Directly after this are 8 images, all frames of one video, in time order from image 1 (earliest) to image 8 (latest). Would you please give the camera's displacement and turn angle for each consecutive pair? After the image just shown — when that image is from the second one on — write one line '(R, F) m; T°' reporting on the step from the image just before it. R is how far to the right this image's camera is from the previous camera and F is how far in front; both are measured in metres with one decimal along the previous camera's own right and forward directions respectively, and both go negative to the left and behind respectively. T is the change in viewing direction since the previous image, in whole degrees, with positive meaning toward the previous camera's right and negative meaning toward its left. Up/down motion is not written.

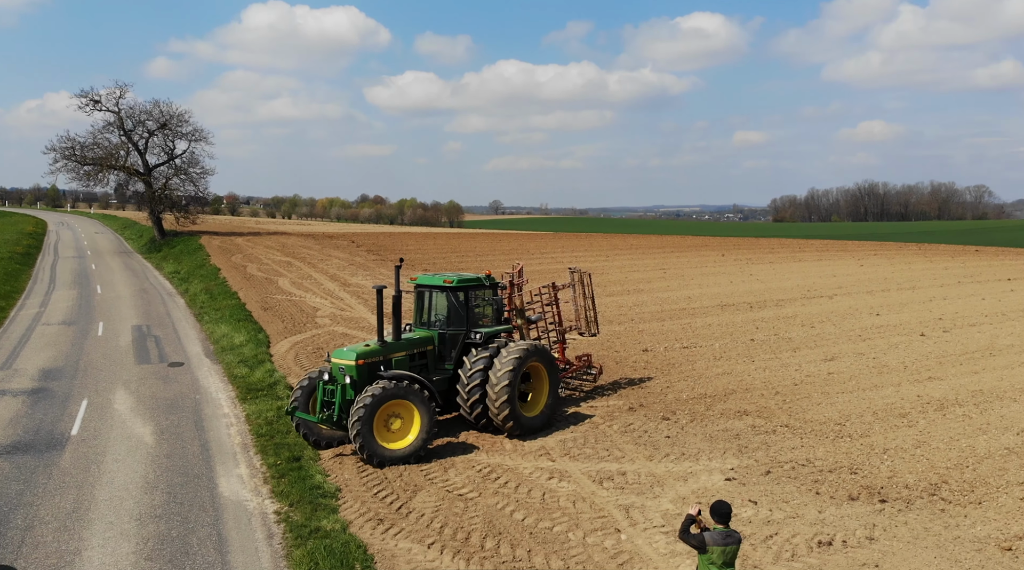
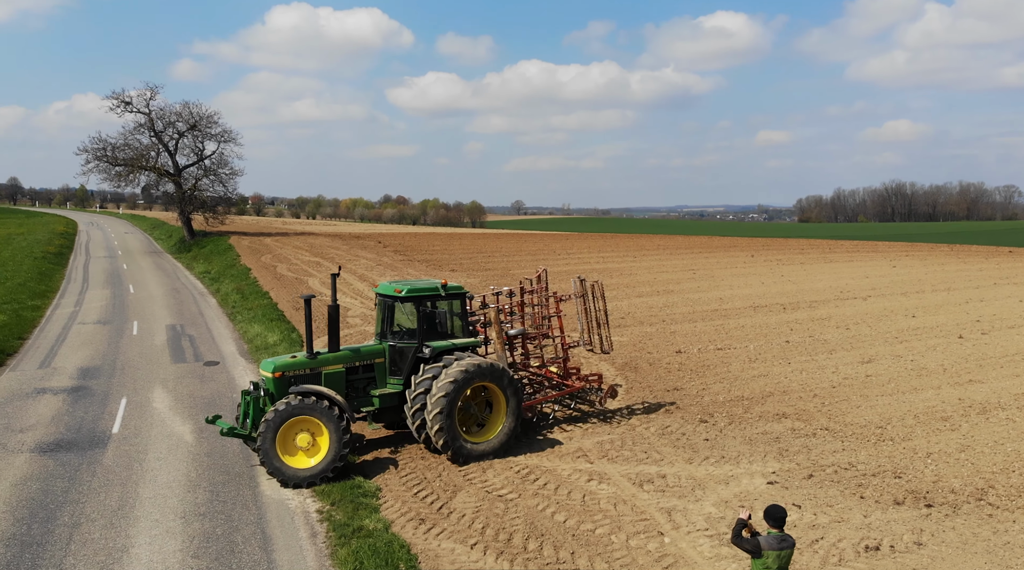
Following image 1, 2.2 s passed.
(-0.2, 0.0) m; -2°
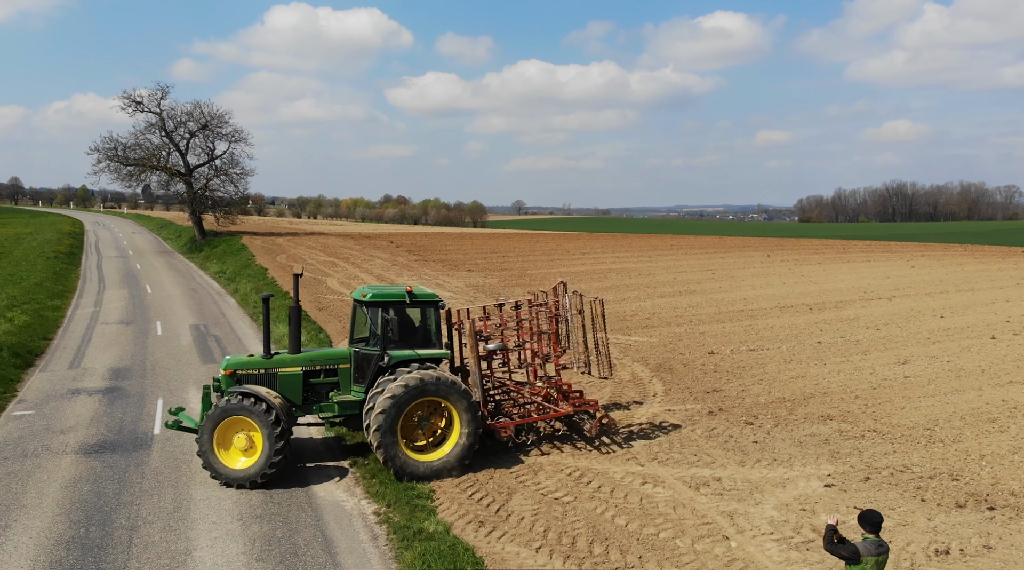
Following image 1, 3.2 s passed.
(-0.7, +0.1) m; 0°
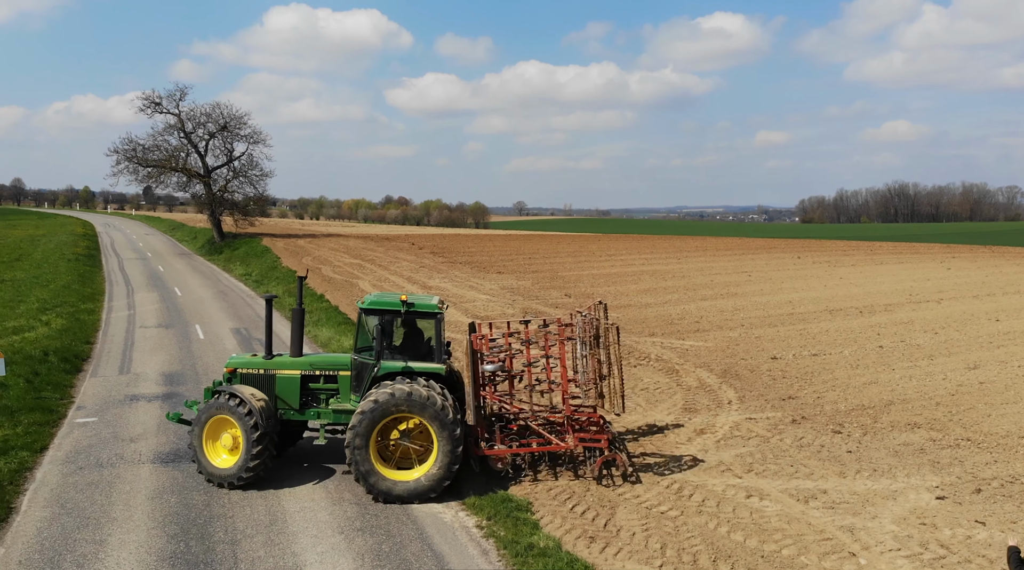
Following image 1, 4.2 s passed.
(-1.2, +0.3) m; 0°
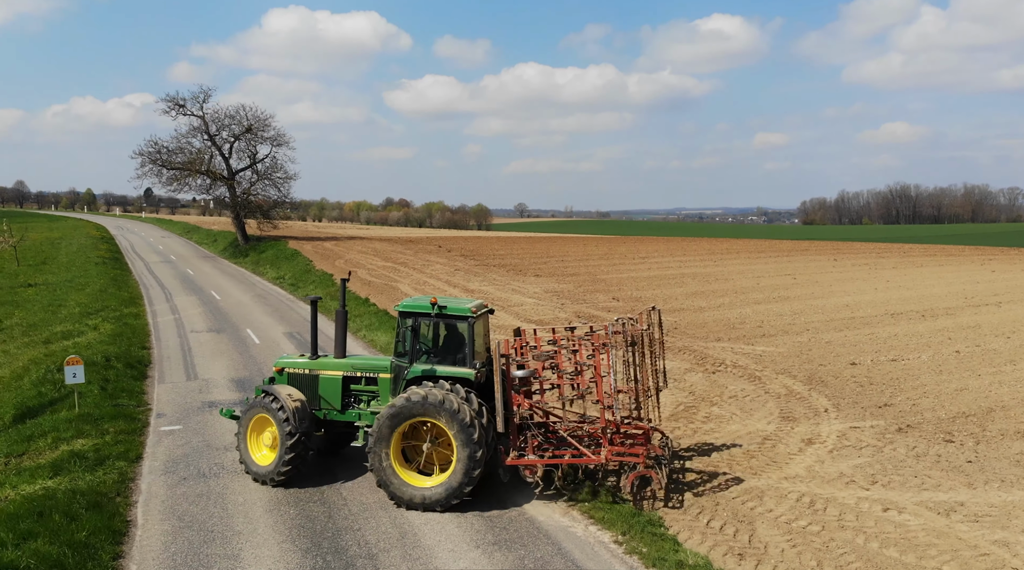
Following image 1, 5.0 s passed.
(-1.5, +0.3) m; 0°
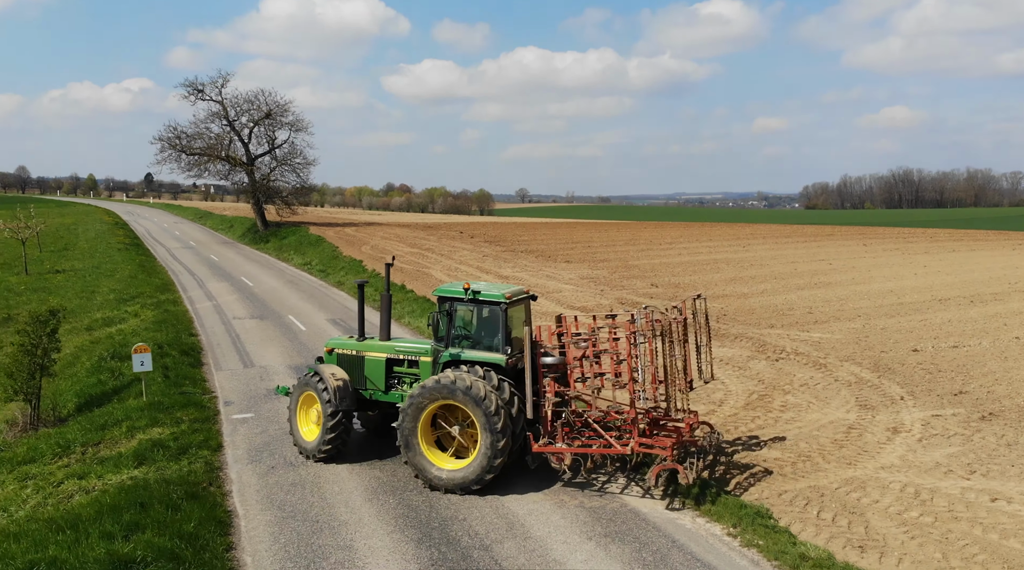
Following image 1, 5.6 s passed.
(-1.2, +0.1) m; 0°
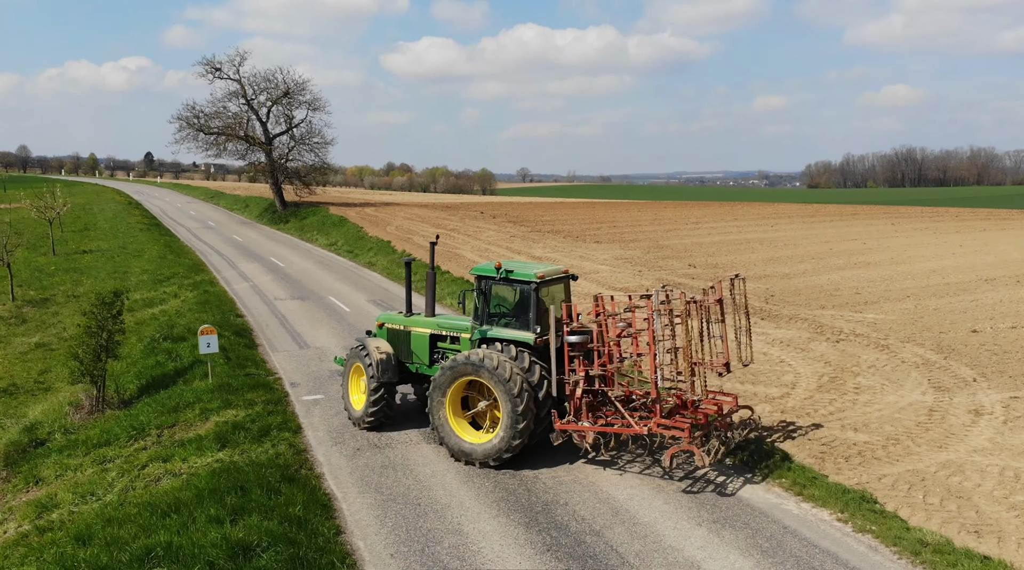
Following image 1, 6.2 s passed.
(-1.1, +0.1) m; 0°
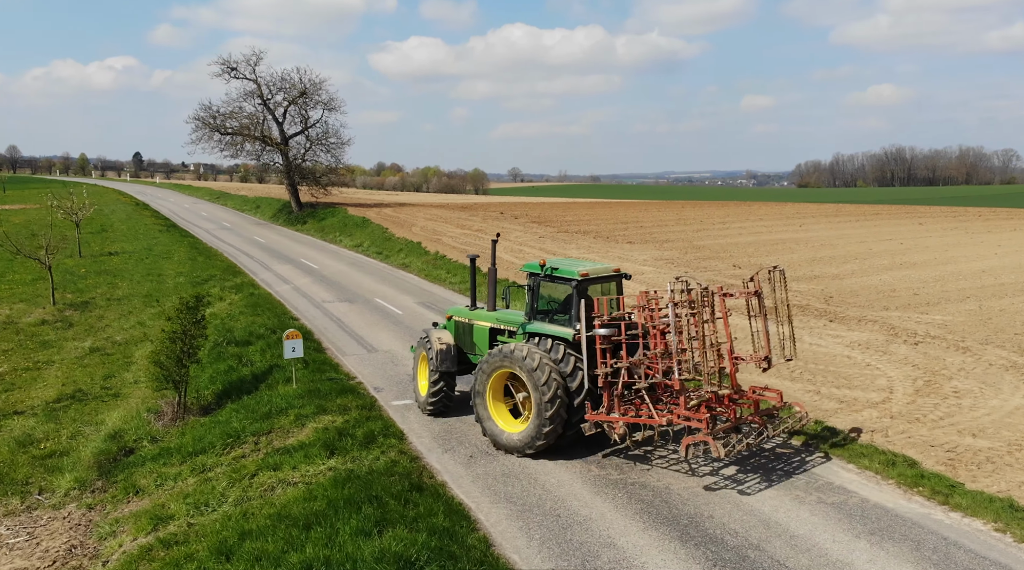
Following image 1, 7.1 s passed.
(-1.7, +0.2) m; +1°
